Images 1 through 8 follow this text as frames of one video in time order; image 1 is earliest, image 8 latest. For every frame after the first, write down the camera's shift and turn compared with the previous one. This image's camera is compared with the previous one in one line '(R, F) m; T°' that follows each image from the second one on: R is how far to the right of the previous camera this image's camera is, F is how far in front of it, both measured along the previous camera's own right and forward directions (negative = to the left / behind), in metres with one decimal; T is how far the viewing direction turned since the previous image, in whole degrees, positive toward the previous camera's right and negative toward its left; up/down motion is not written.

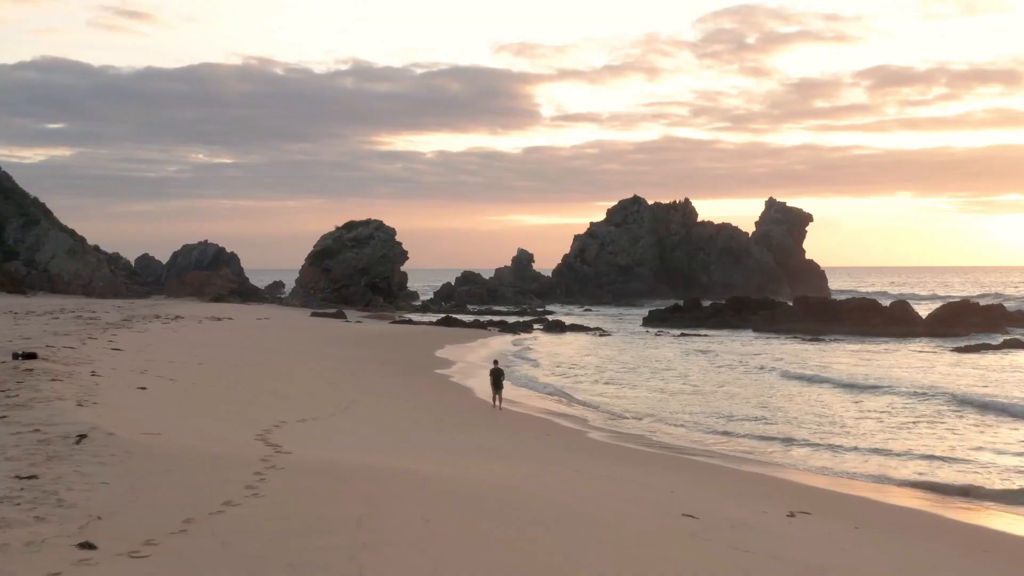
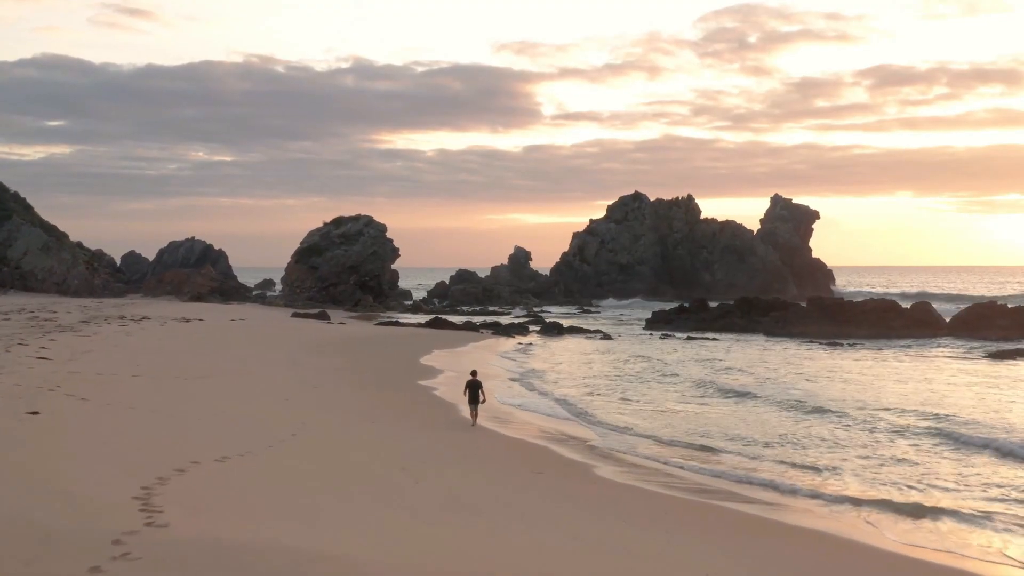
(+0.4, +2.5) m; 0°
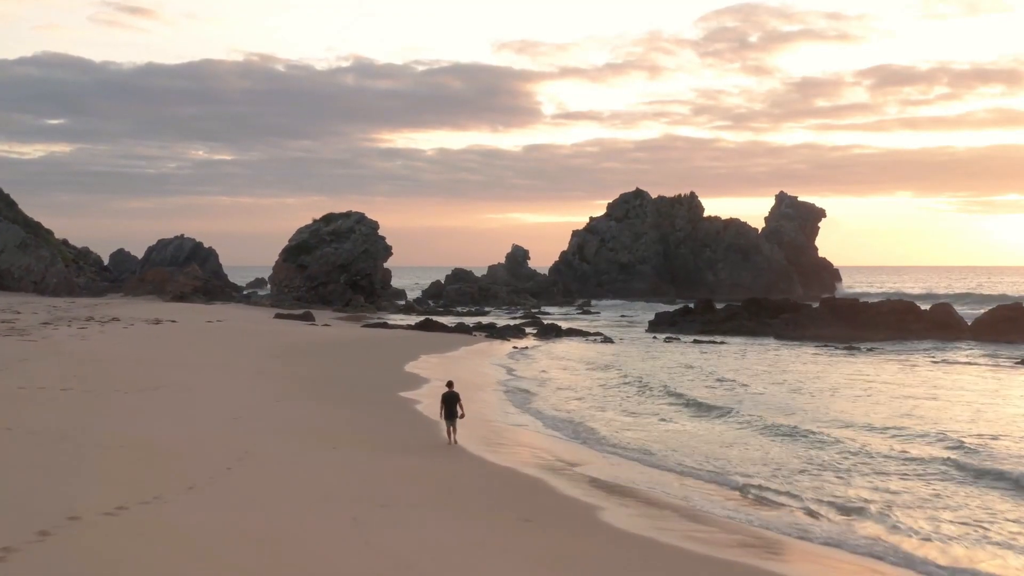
(+0.3, +2.1) m; 0°
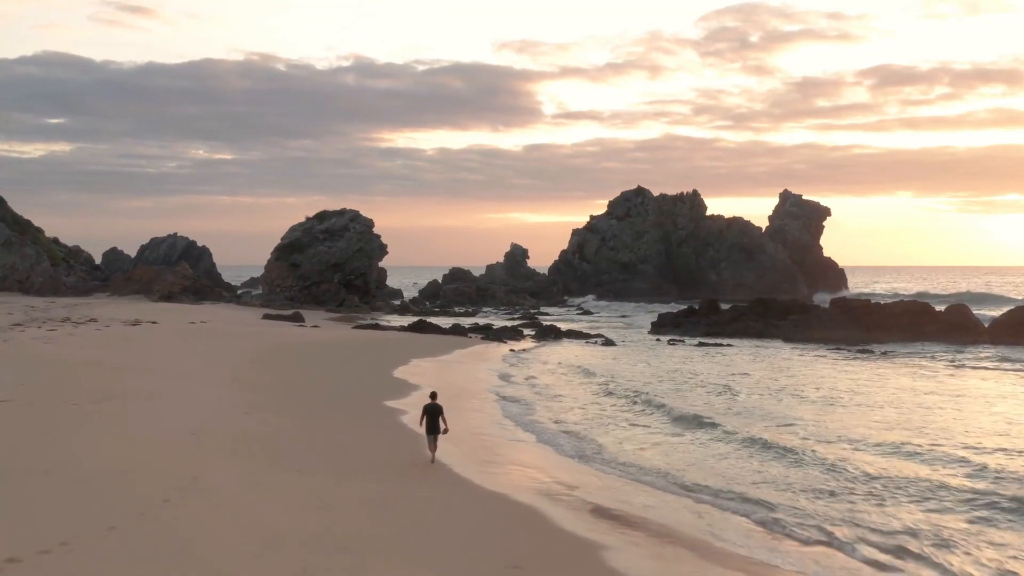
(+0.2, +1.4) m; 0°
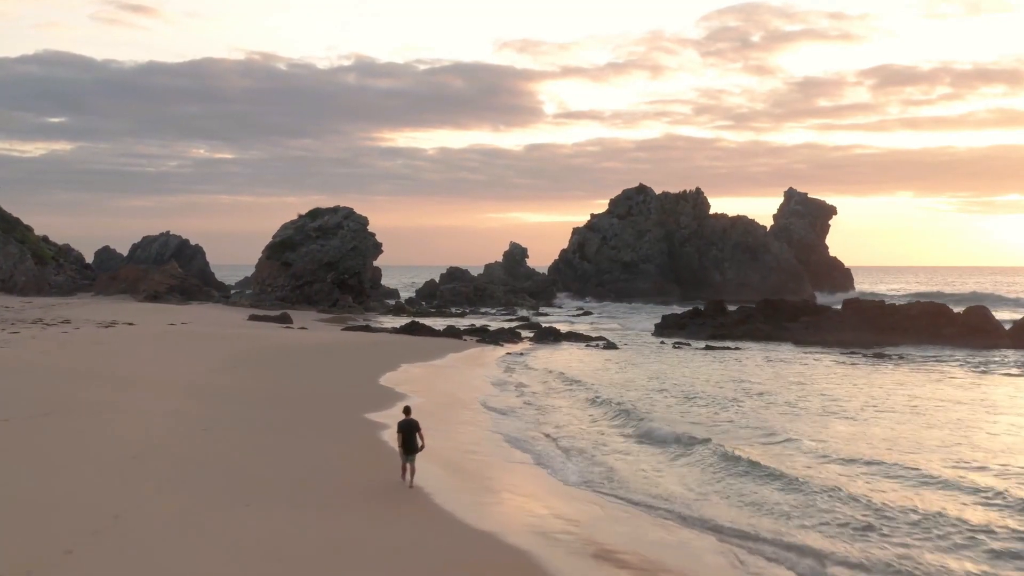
(+0.2, +1.5) m; 0°
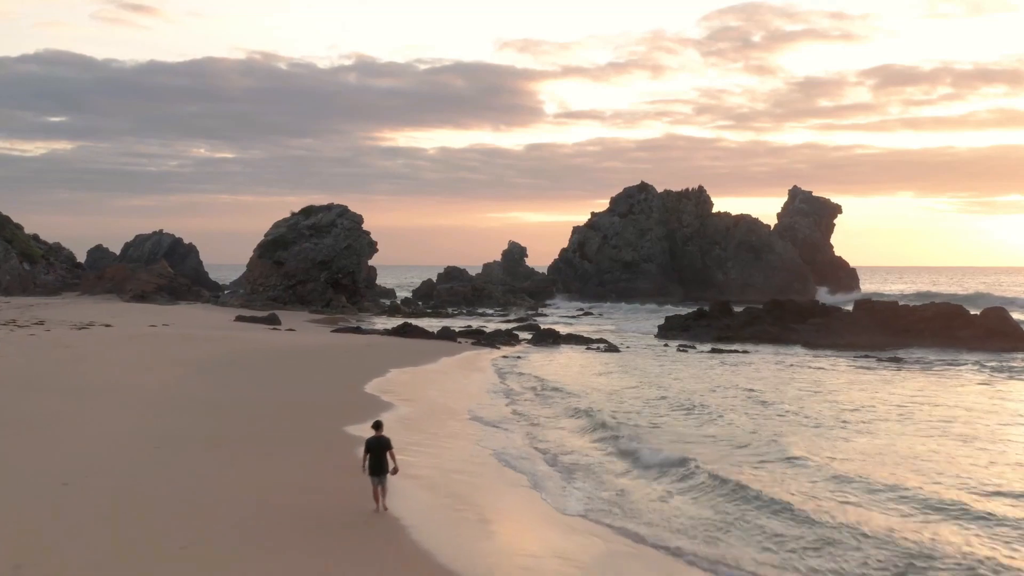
(+0.2, +1.3) m; 0°
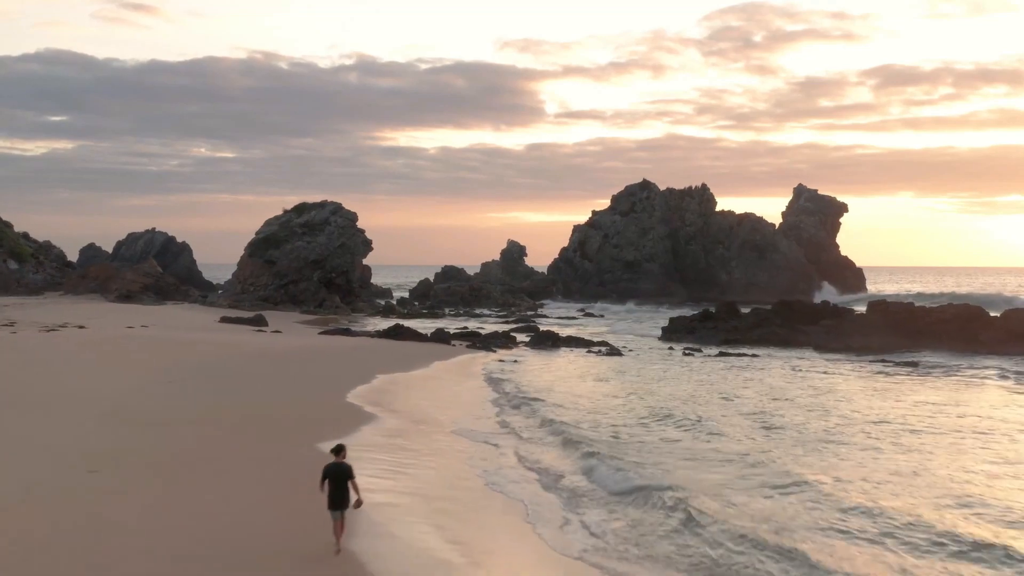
(+0.2, +1.4) m; 0°
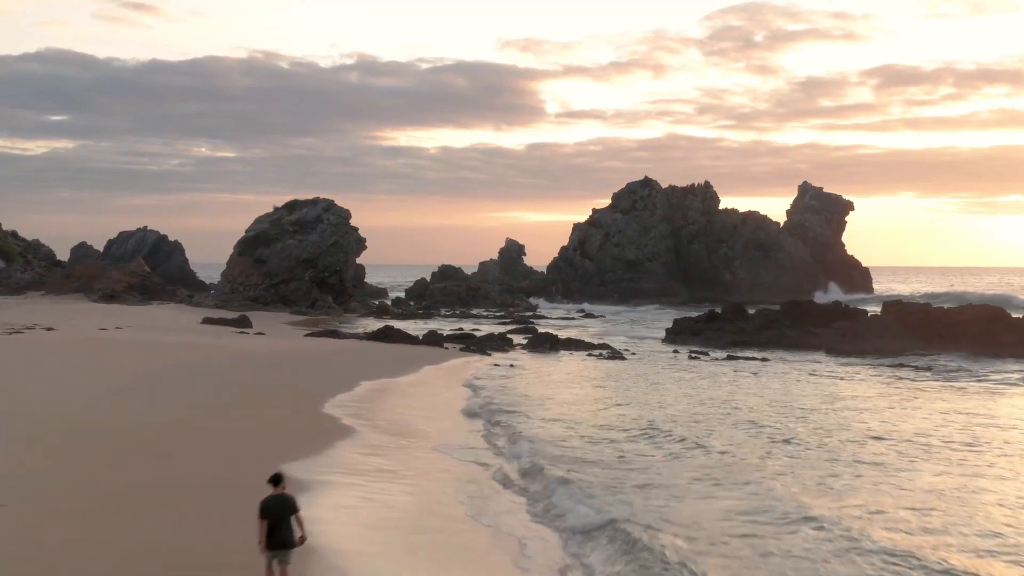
(+0.2, +1.4) m; 0°
